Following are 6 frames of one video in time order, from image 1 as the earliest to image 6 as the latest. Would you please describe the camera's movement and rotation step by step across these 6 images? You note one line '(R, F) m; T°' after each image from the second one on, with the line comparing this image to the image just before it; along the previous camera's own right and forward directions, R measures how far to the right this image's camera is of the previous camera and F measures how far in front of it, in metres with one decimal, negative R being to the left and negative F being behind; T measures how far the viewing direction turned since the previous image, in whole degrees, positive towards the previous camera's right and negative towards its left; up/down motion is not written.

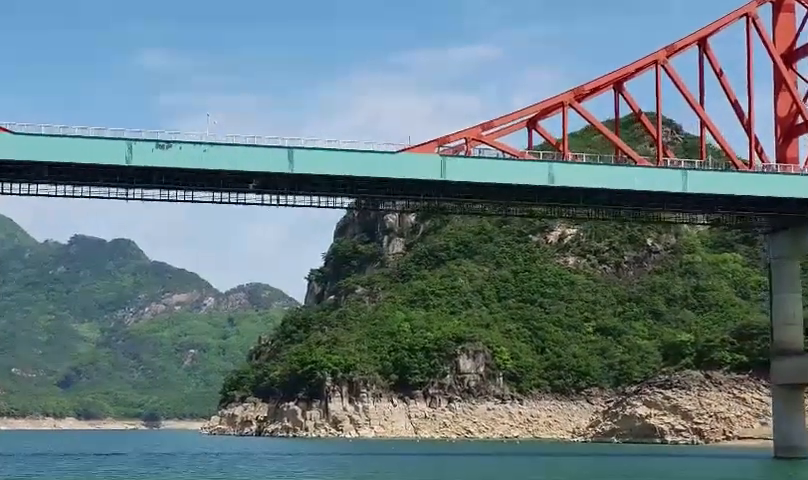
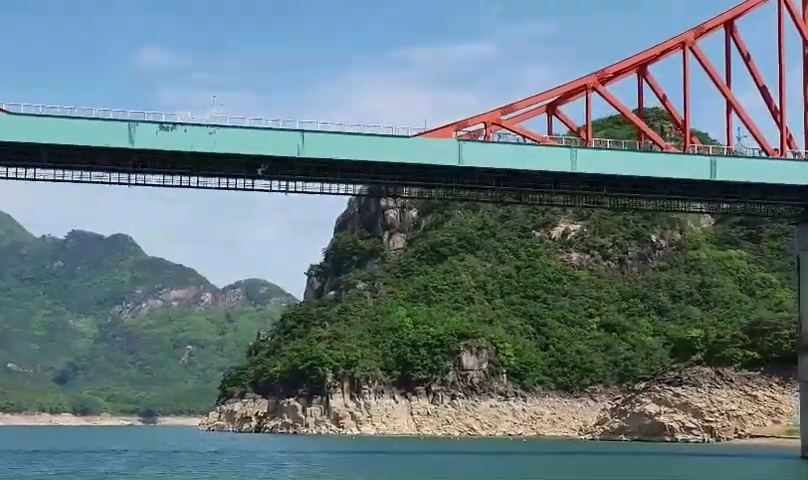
(-0.3, +1.2) m; 0°
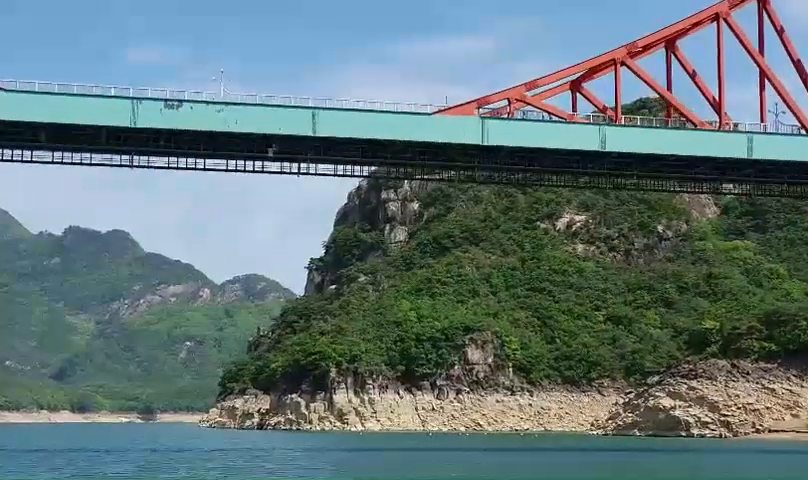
(-0.4, +1.5) m; 0°
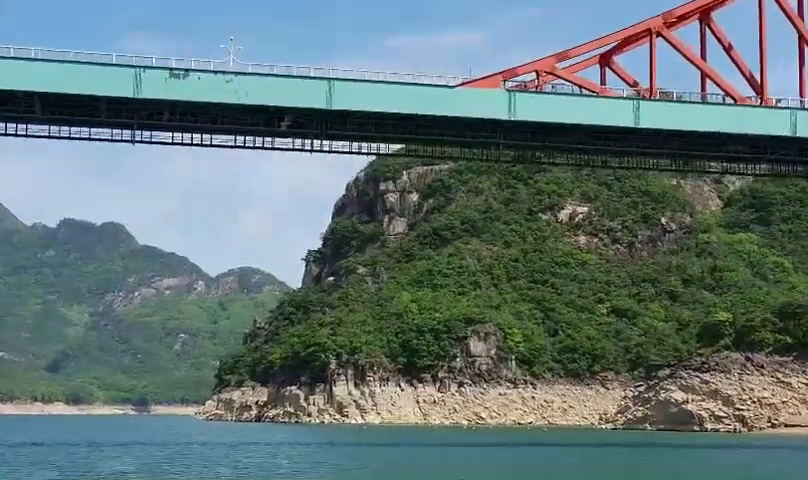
(-0.5, +1.5) m; 0°
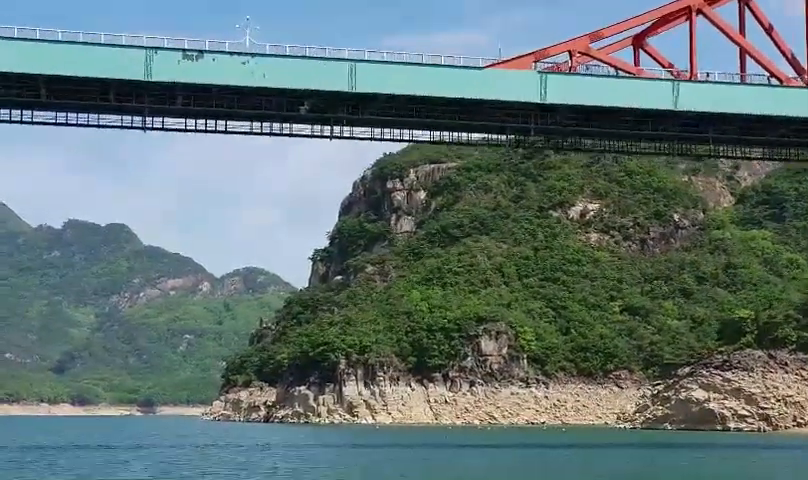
(-0.4, +1.2) m; 0°
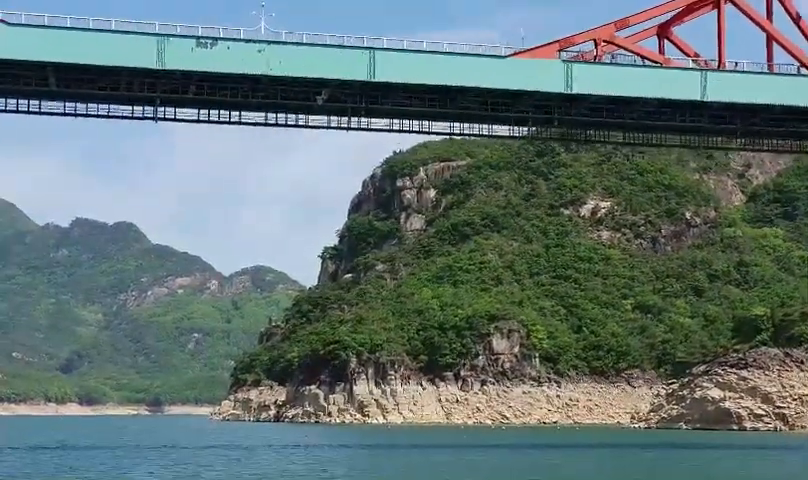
(-0.2, +0.6) m; 0°
